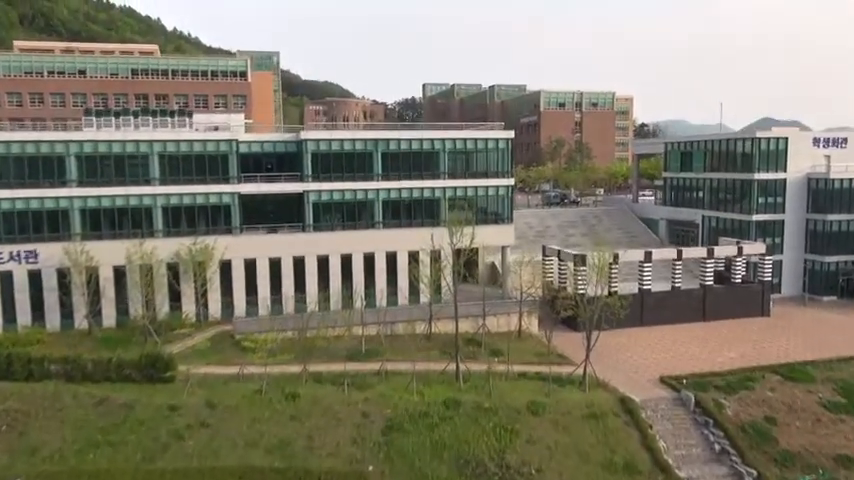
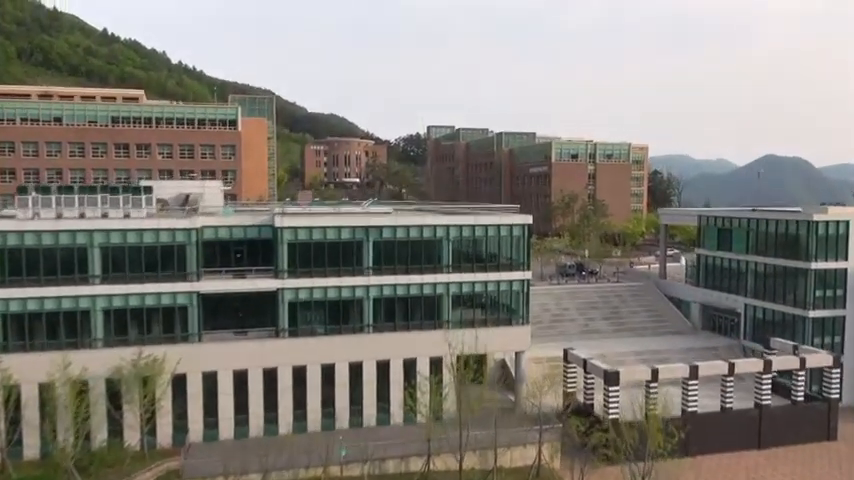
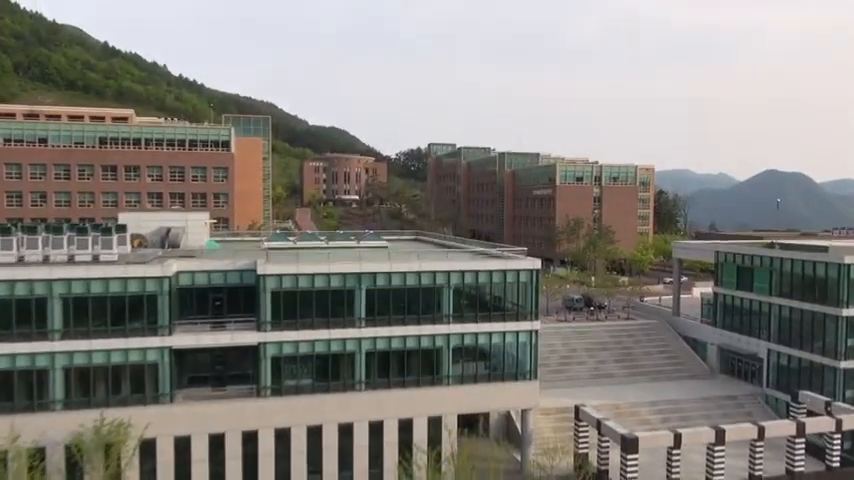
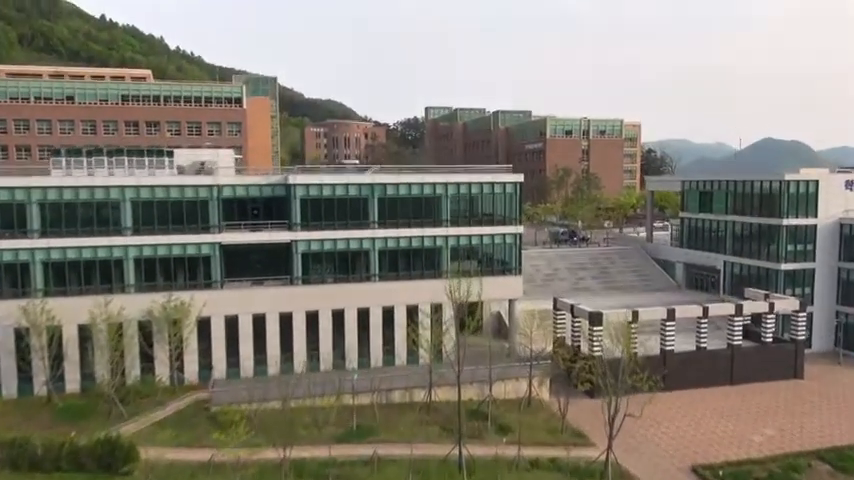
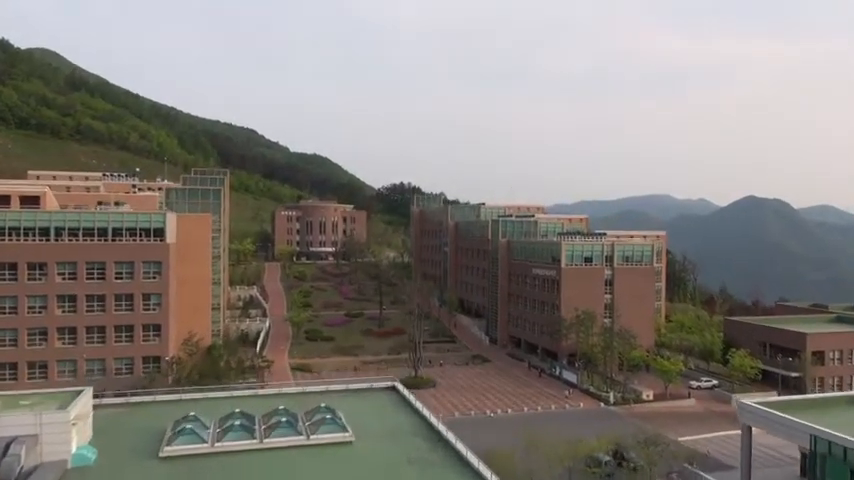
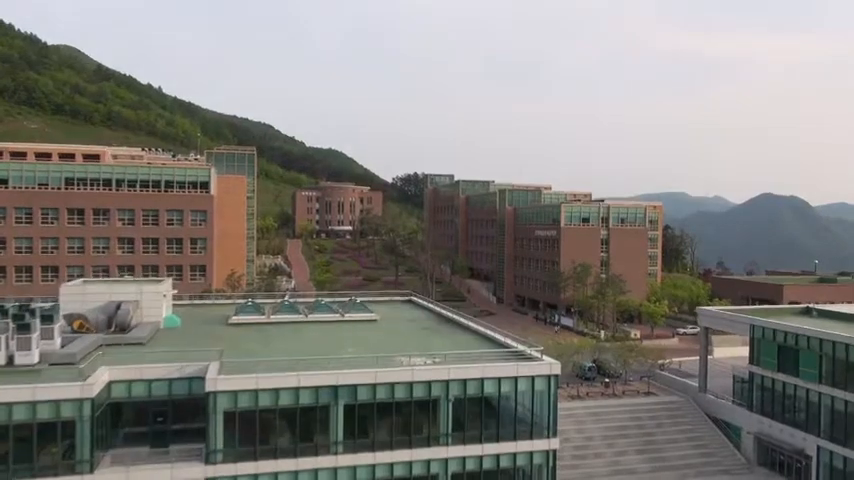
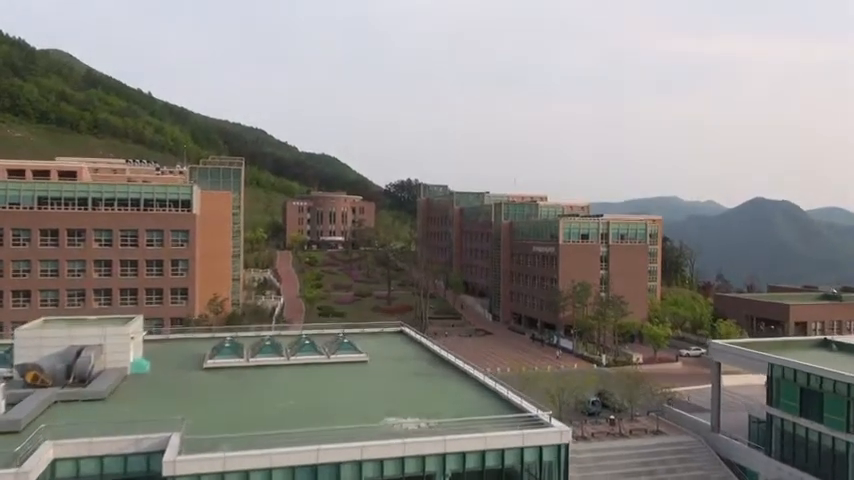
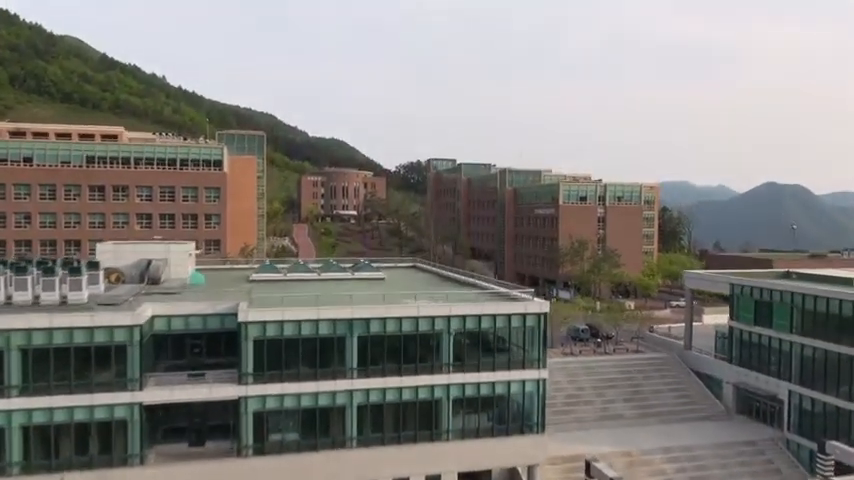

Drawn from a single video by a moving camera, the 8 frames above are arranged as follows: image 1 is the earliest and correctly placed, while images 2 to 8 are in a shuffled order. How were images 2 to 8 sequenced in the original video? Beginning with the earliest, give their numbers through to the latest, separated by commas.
4, 2, 3, 8, 6, 7, 5
